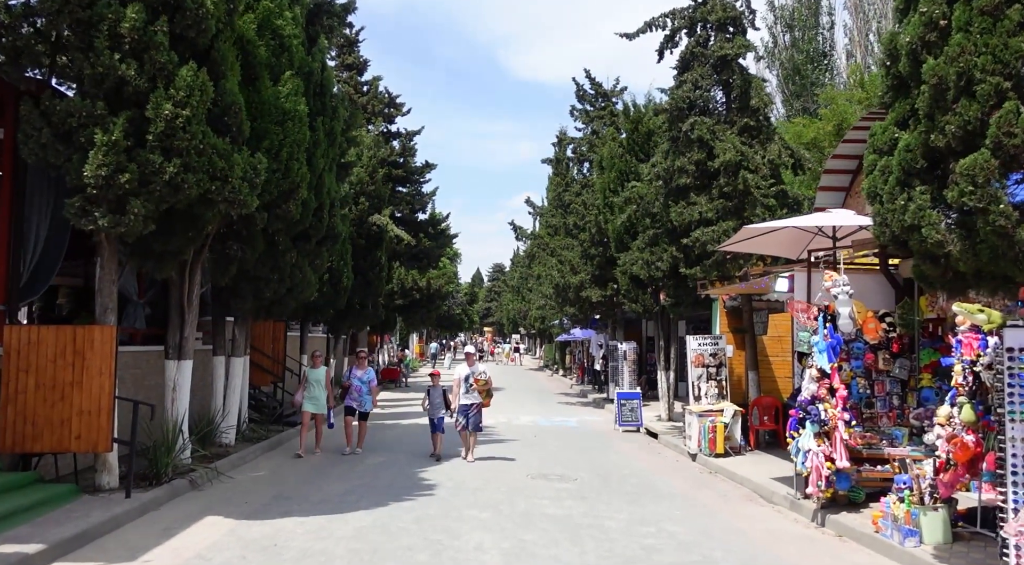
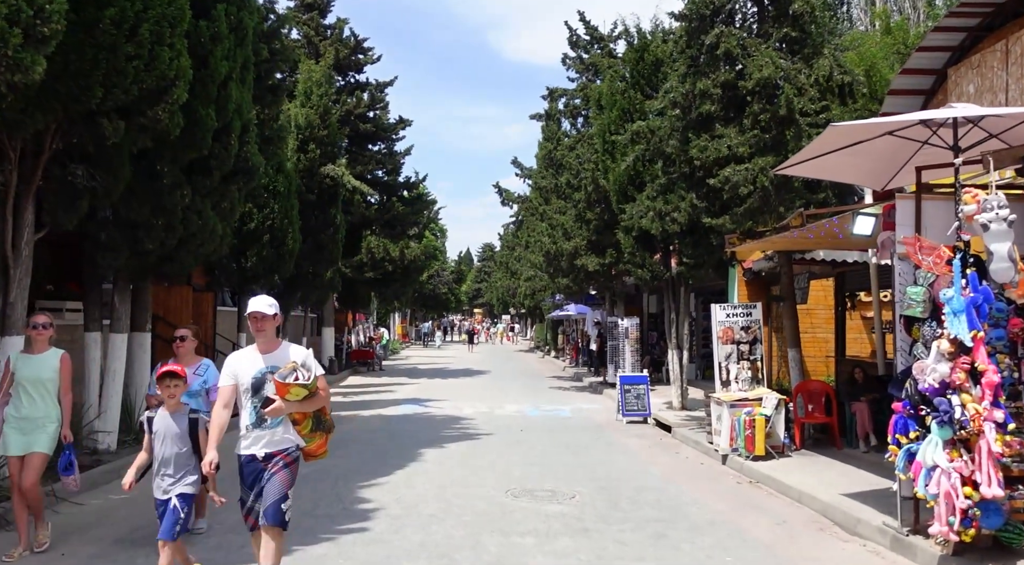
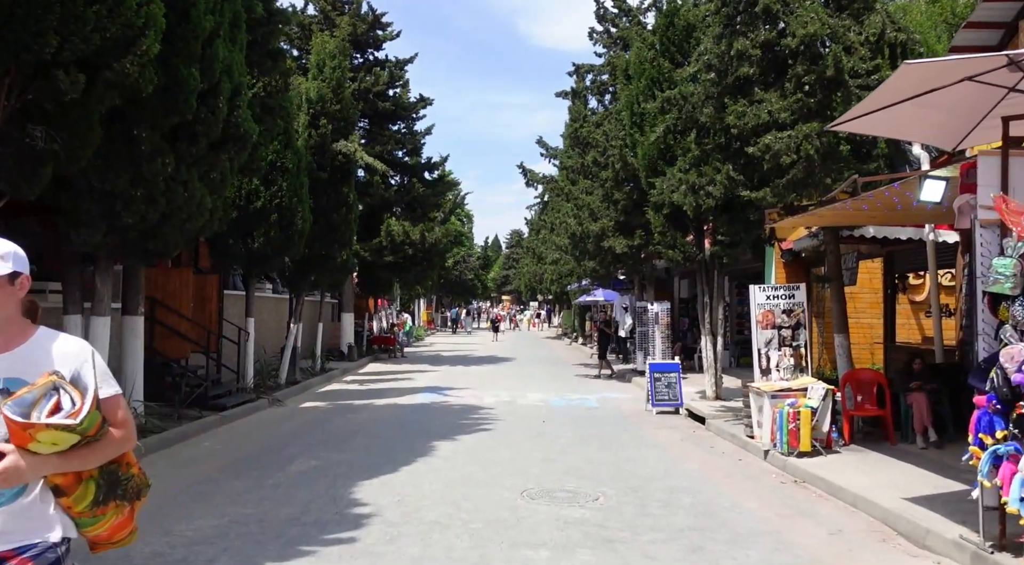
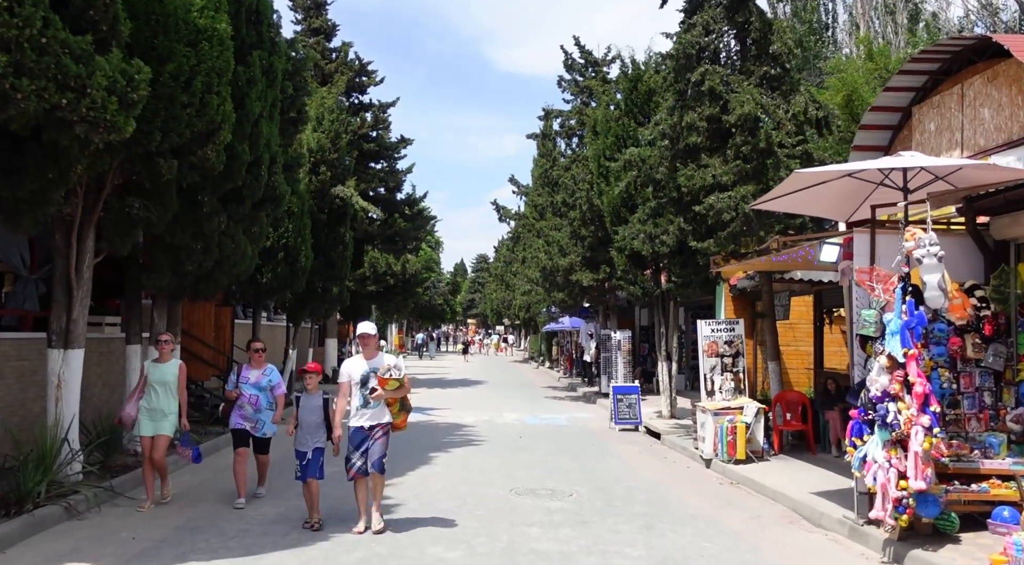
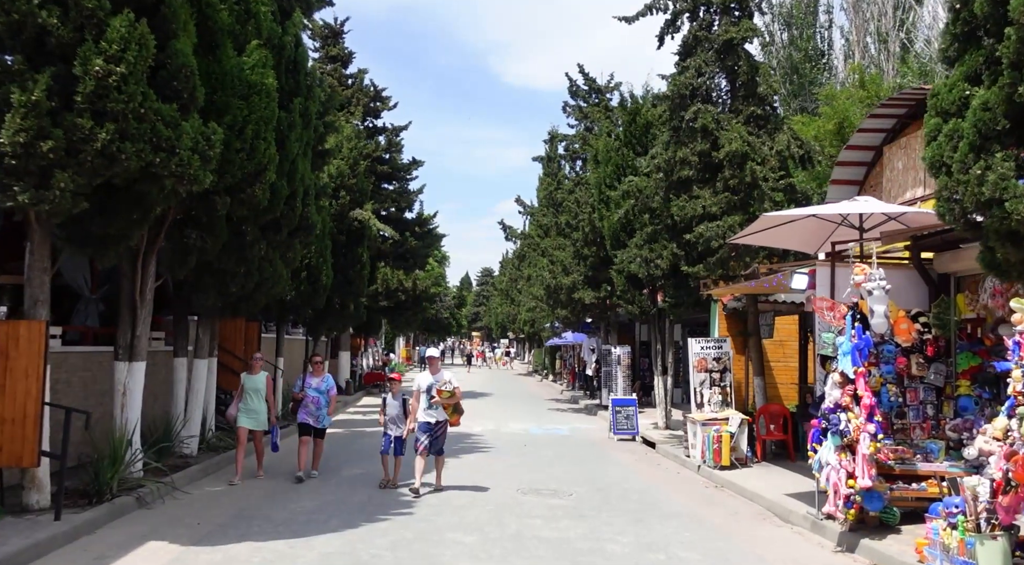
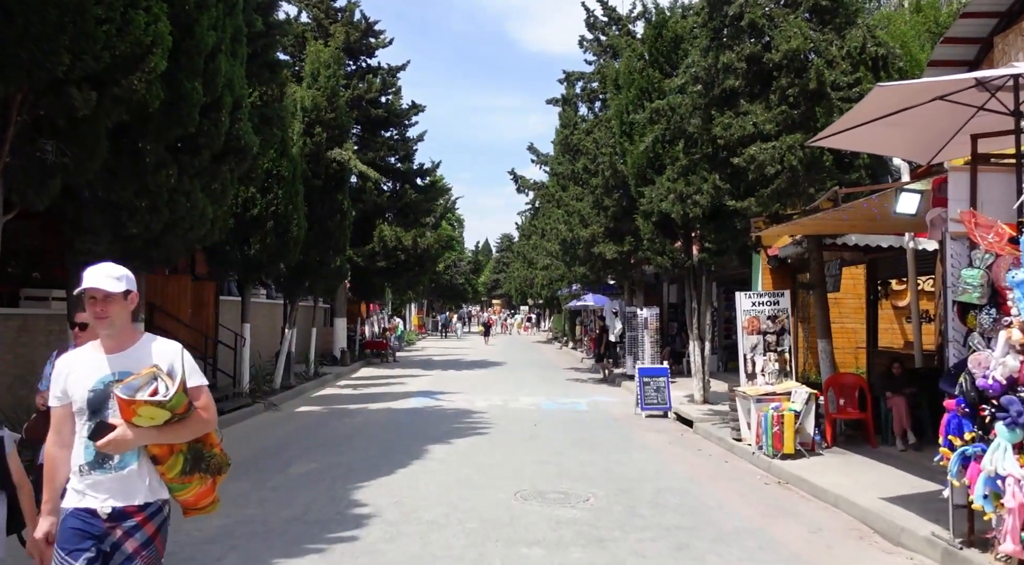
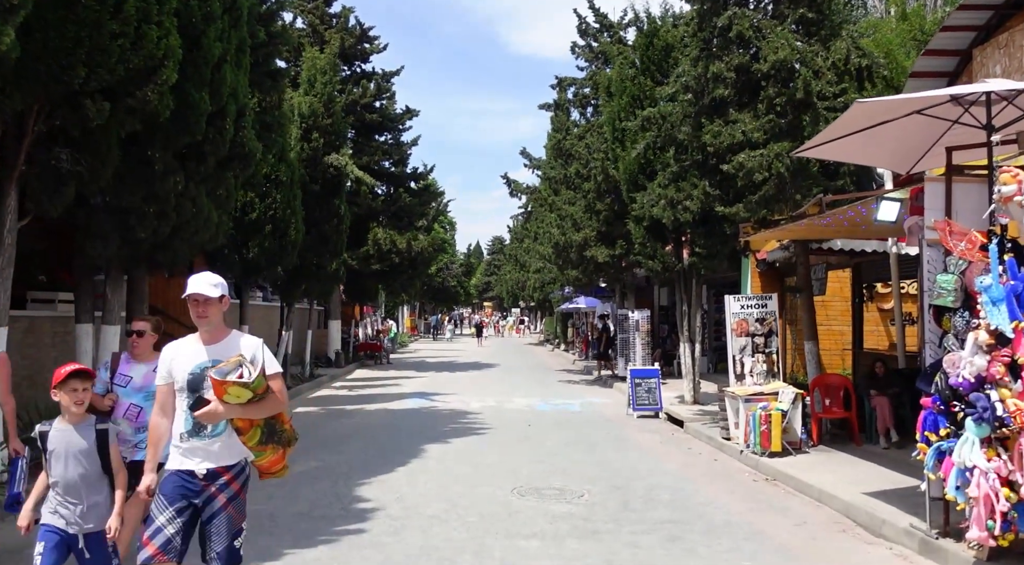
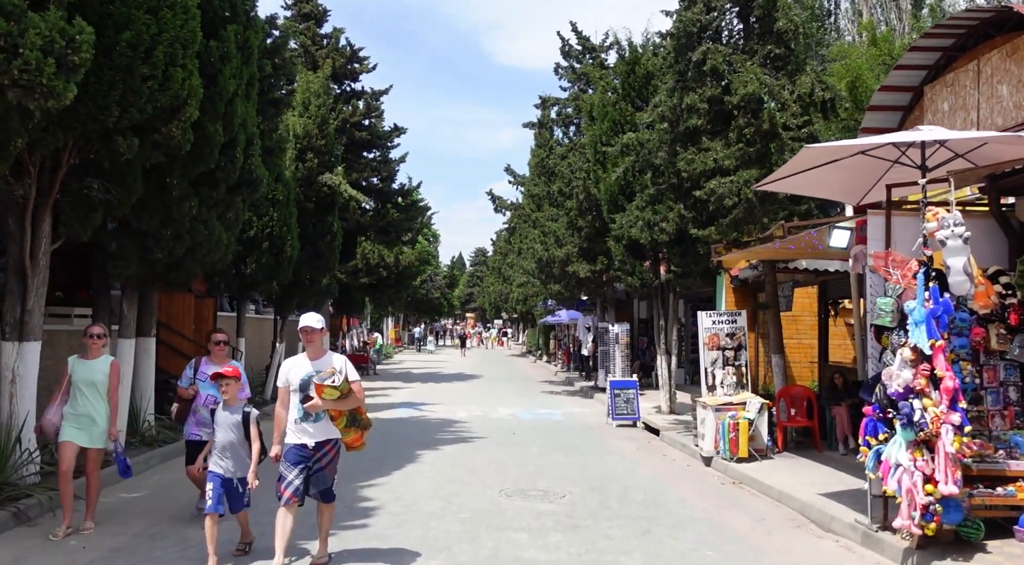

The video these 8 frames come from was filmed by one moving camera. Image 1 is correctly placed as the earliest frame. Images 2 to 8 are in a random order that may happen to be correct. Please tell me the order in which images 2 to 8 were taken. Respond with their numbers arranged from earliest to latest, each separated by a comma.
5, 4, 8, 2, 7, 6, 3
